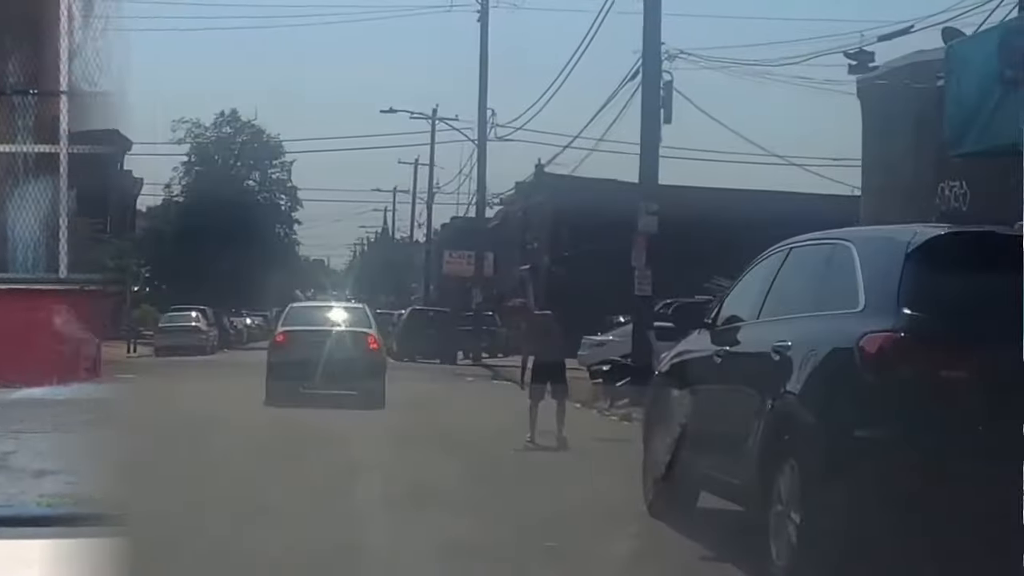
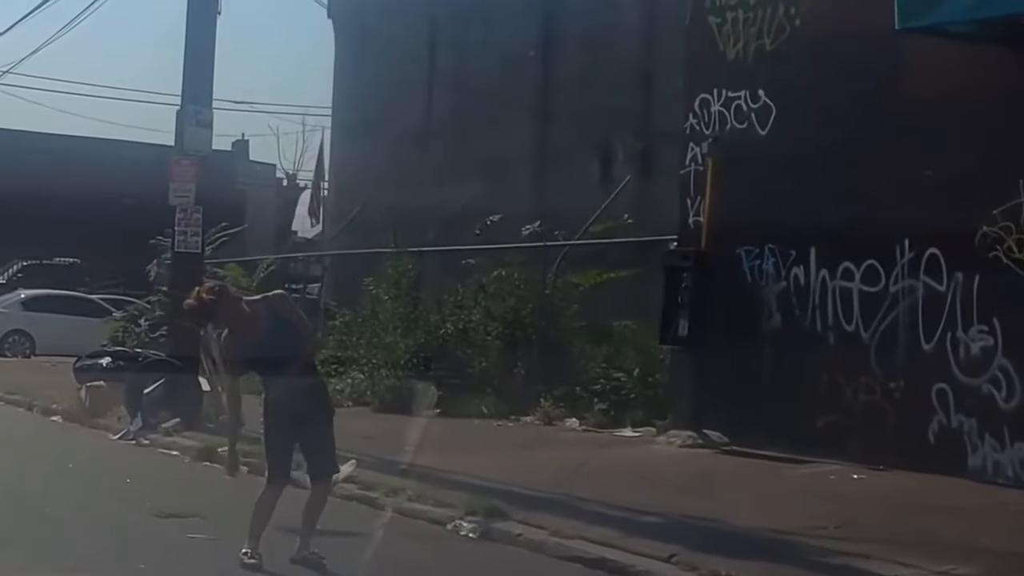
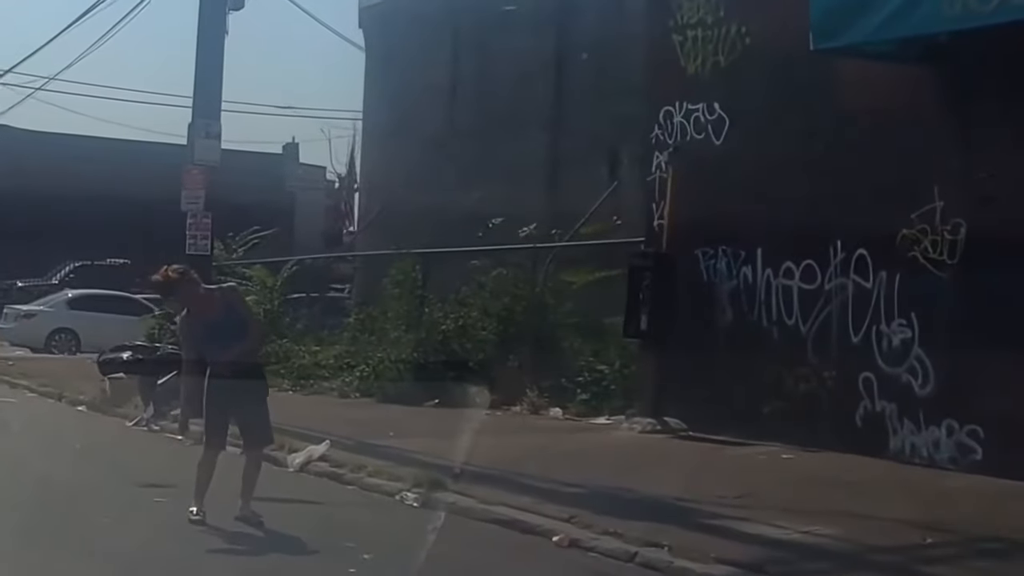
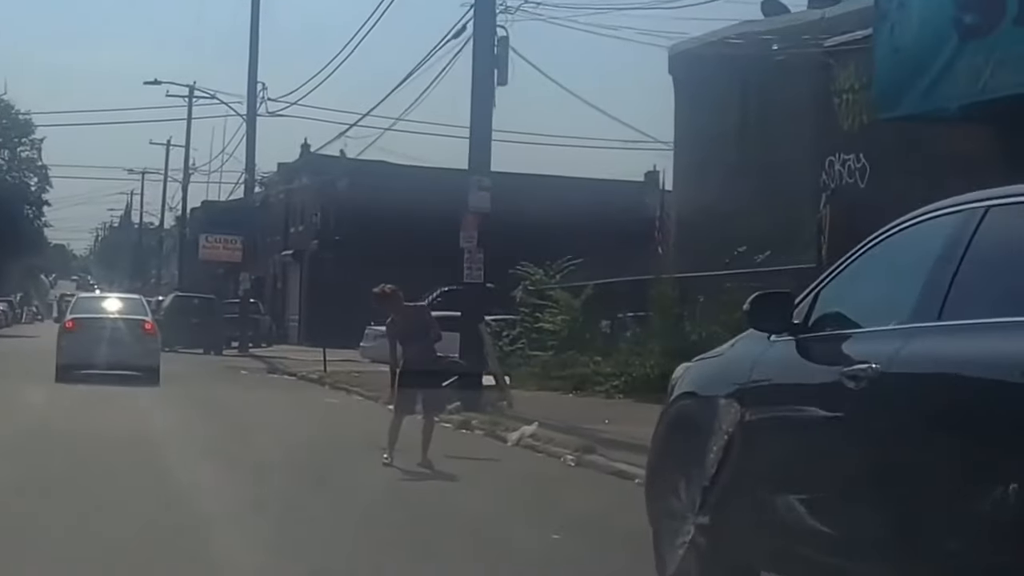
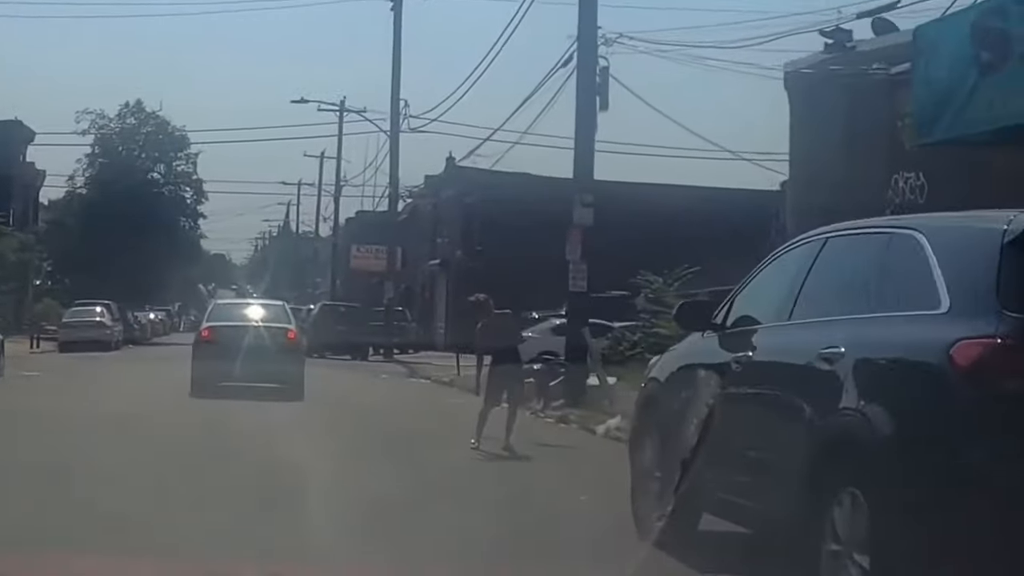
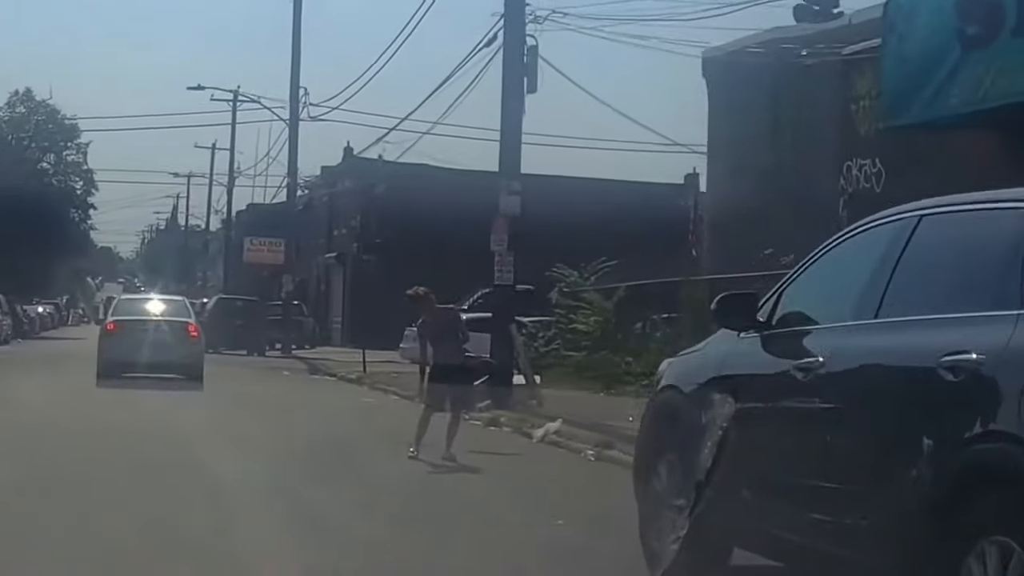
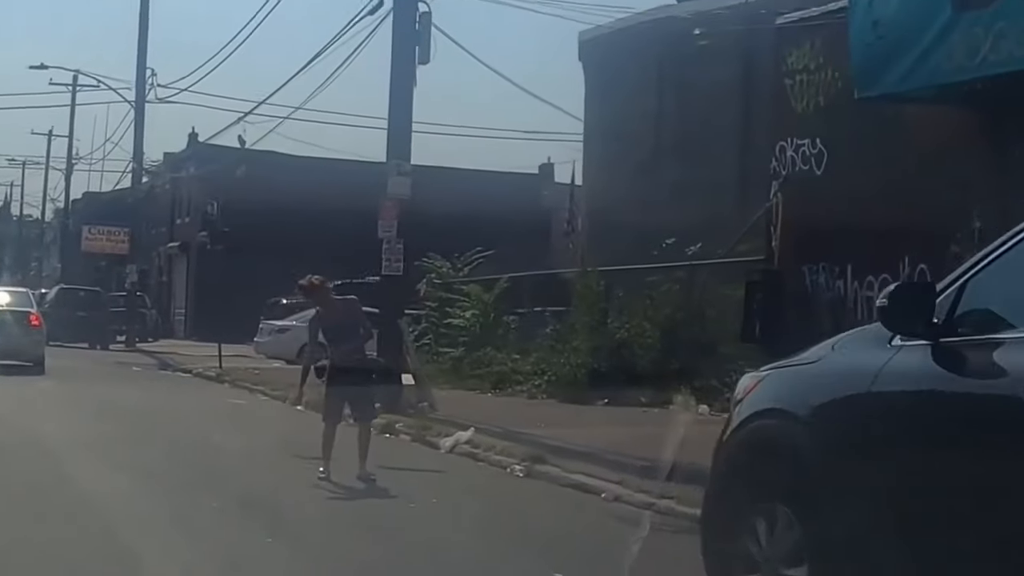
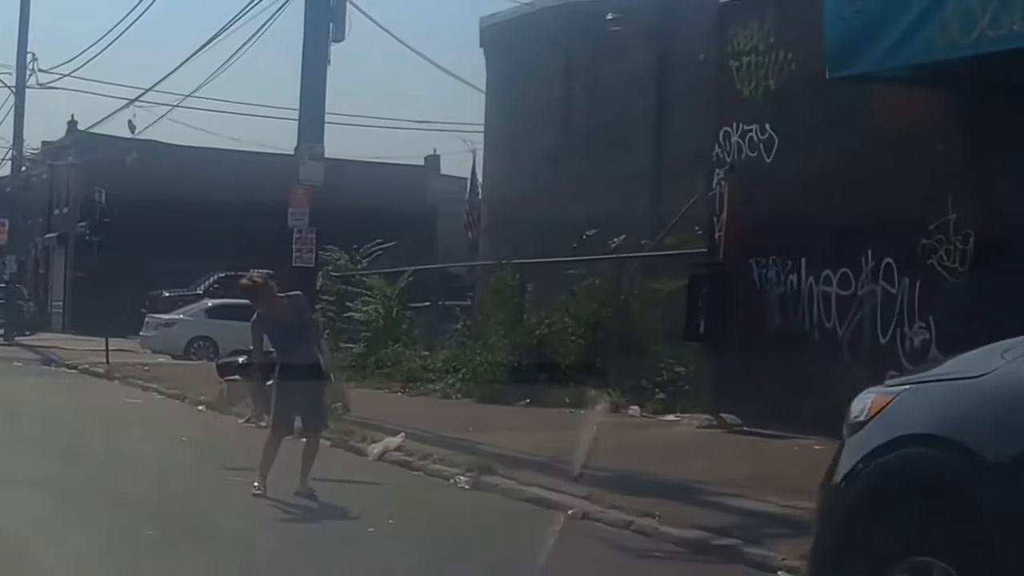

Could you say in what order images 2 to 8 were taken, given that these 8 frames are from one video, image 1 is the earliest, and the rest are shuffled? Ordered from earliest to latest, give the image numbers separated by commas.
5, 6, 4, 7, 8, 3, 2
